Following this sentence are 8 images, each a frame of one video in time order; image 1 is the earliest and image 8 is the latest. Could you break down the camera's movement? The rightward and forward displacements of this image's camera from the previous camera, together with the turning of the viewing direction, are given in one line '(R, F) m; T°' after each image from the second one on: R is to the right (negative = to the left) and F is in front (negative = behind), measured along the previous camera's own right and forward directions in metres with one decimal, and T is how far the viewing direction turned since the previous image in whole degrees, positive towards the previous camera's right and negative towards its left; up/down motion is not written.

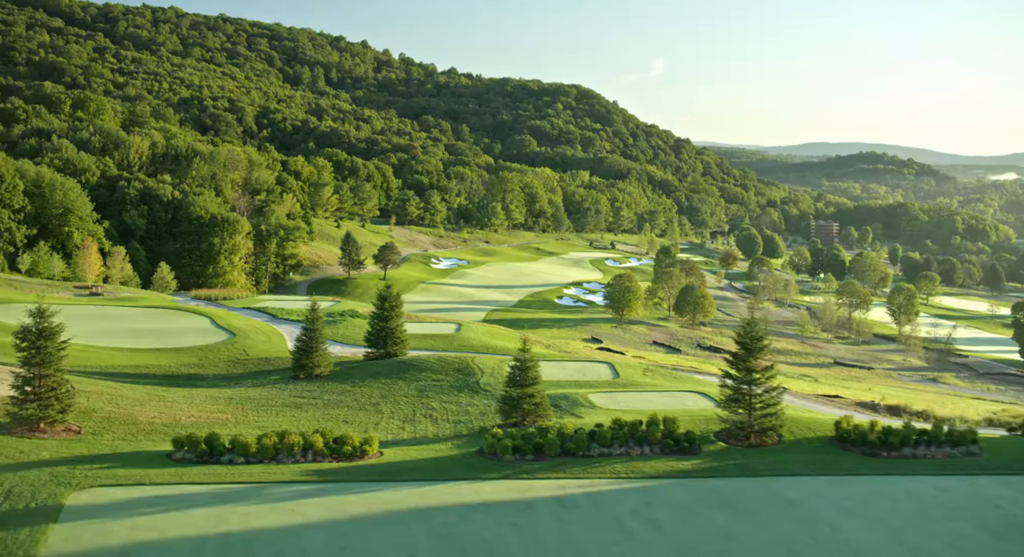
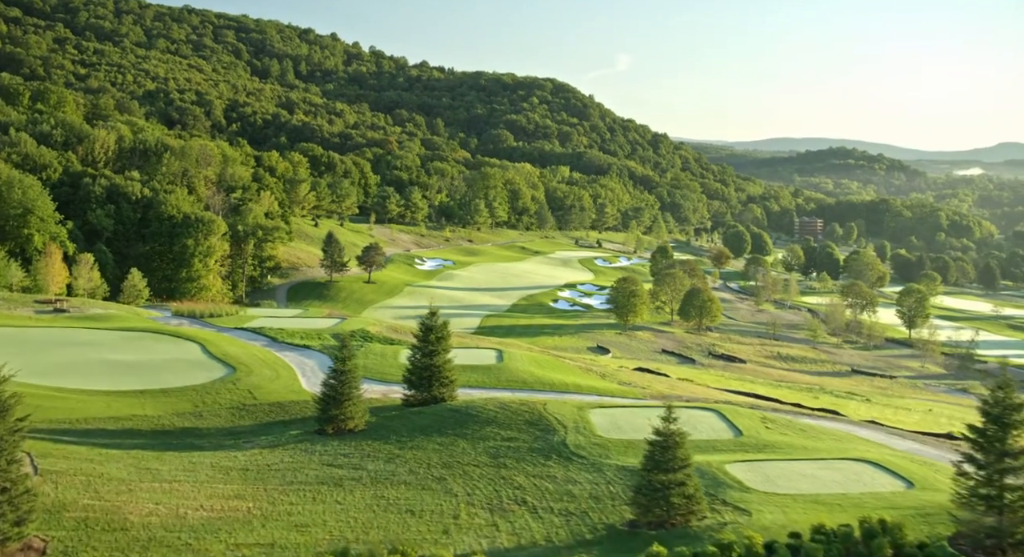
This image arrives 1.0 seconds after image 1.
(-2.3, +4.7) m; +2°
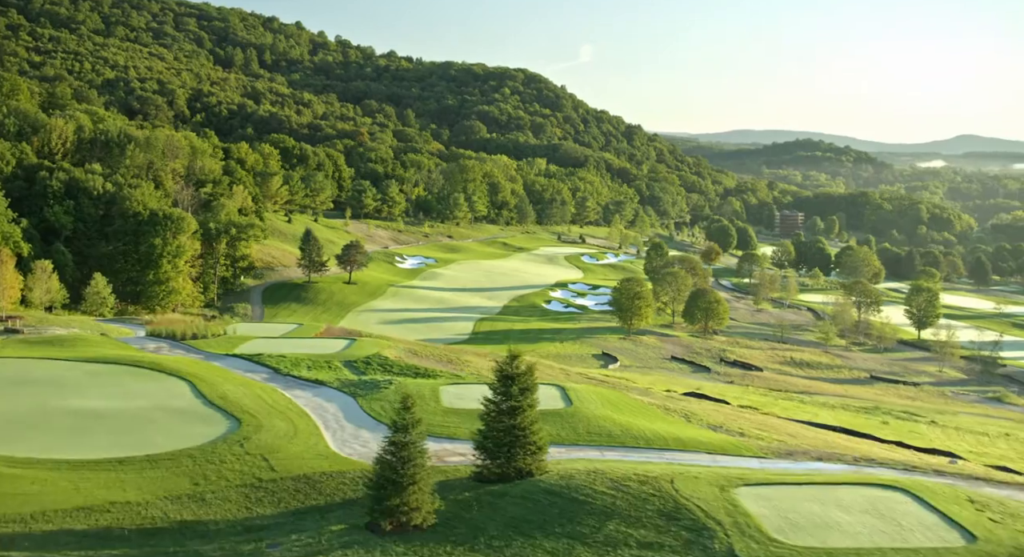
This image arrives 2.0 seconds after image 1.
(-2.4, +4.9) m; +2°
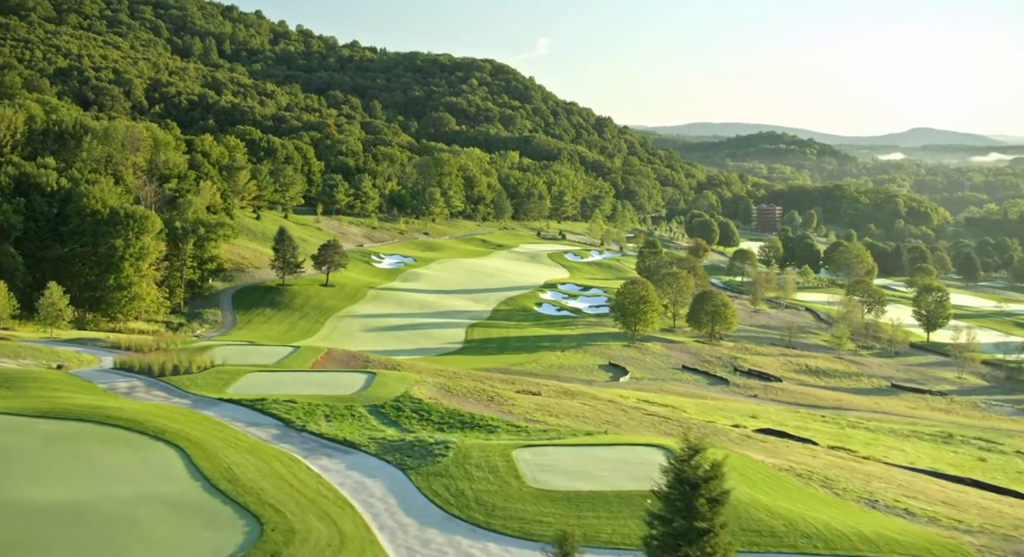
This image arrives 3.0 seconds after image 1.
(-2.4, +5.0) m; +2°
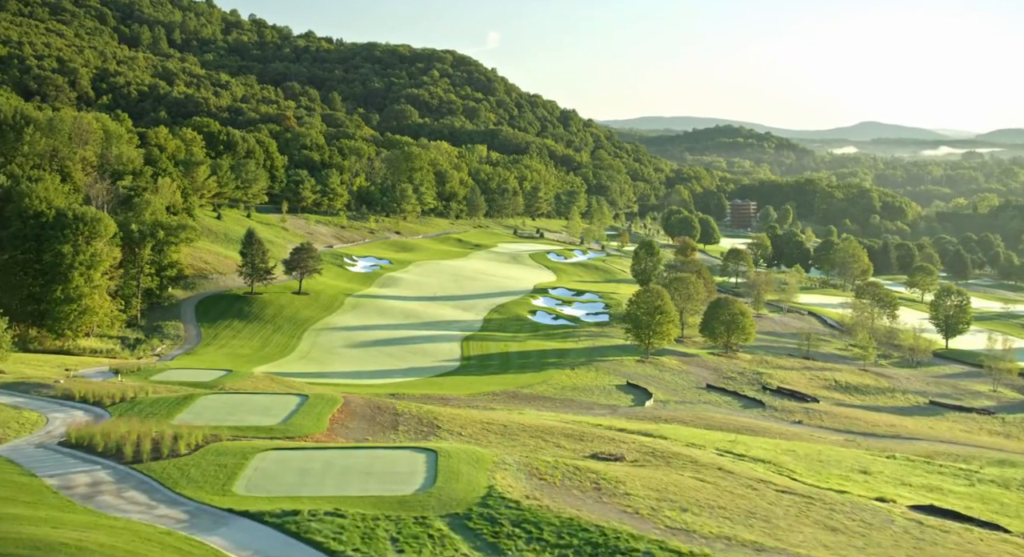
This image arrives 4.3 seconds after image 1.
(-3.0, +6.3) m; +3°
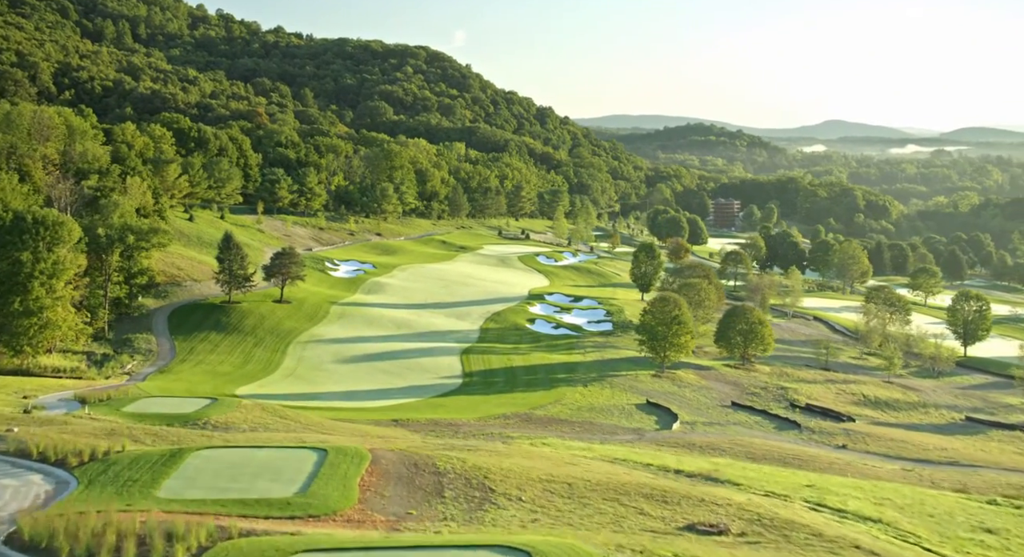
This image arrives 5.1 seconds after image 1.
(-2.1, +4.5) m; +2°
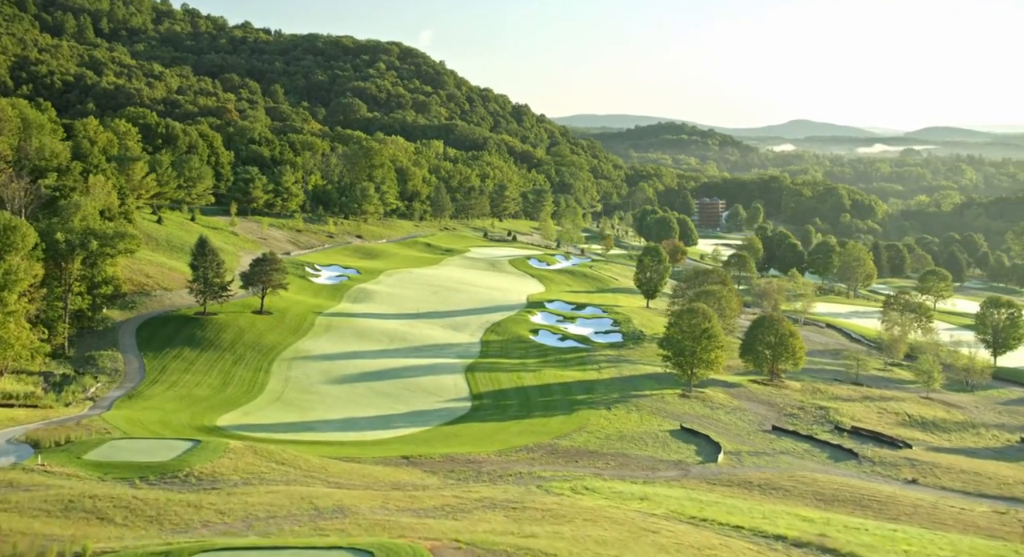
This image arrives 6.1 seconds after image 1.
(-2.3, +5.3) m; +2°
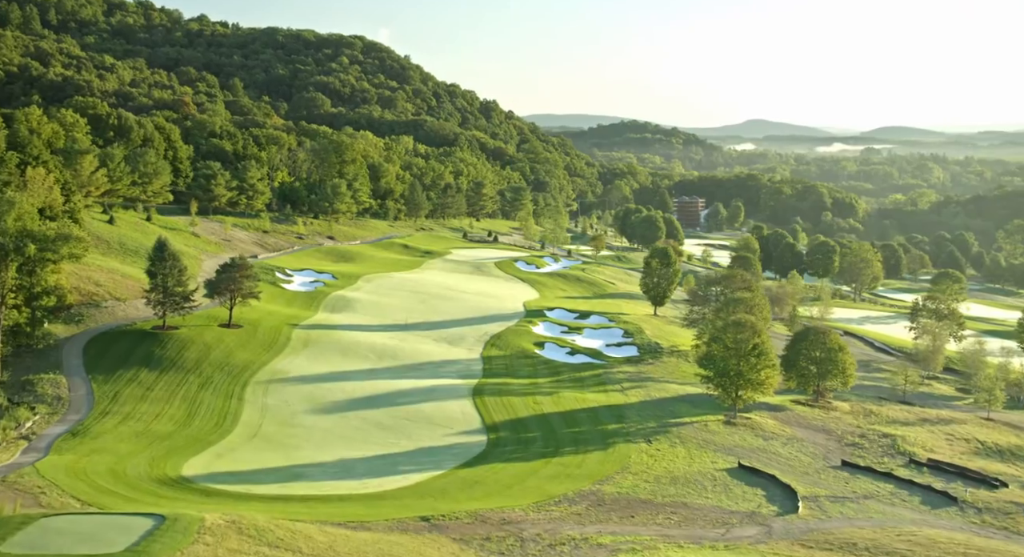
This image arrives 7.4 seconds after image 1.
(-2.7, +7.0) m; +3°
